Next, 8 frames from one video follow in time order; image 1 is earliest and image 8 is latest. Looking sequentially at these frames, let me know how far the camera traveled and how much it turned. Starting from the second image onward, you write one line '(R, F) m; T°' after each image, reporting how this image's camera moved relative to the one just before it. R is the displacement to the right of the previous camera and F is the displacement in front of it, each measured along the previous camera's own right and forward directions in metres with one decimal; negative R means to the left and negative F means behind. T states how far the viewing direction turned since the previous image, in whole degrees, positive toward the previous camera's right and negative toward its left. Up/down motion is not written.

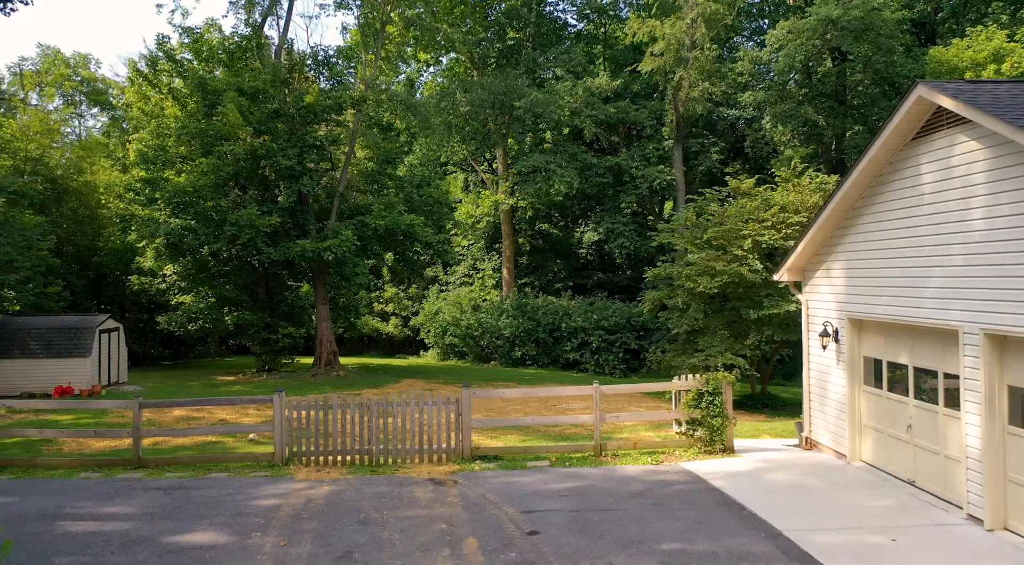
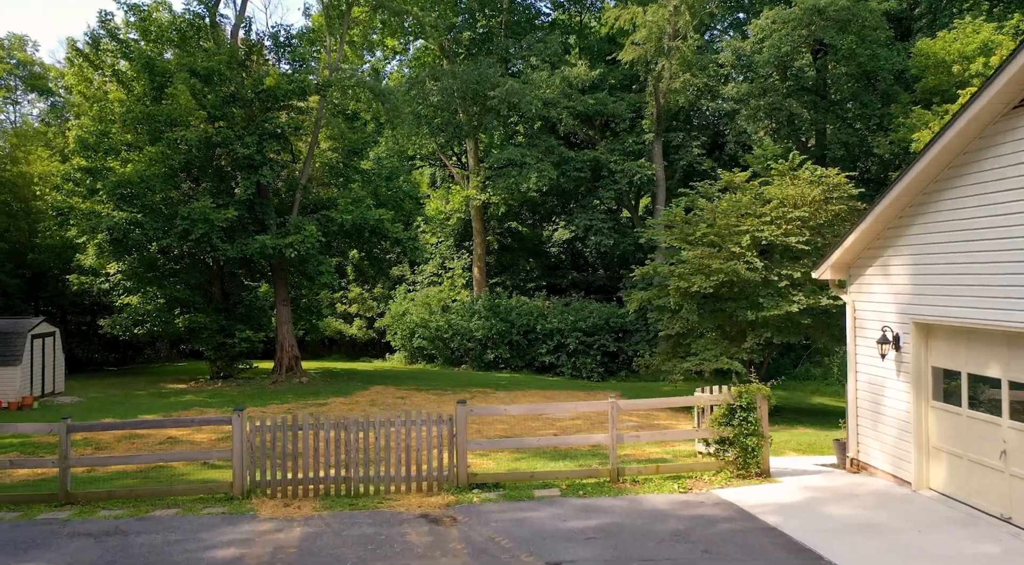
(-0.5, +1.6) m; +3°
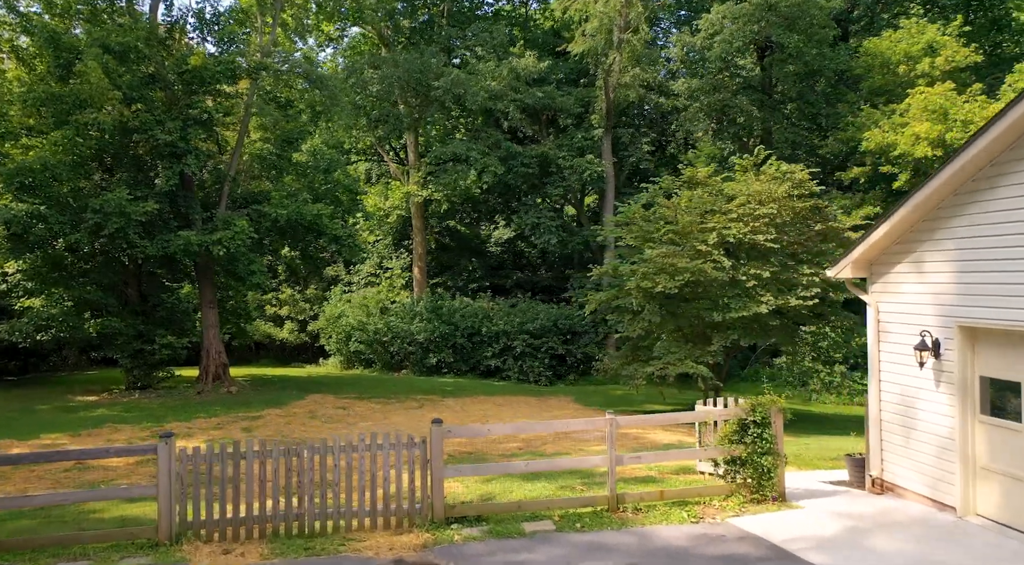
(-0.5, +1.4) m; +5°
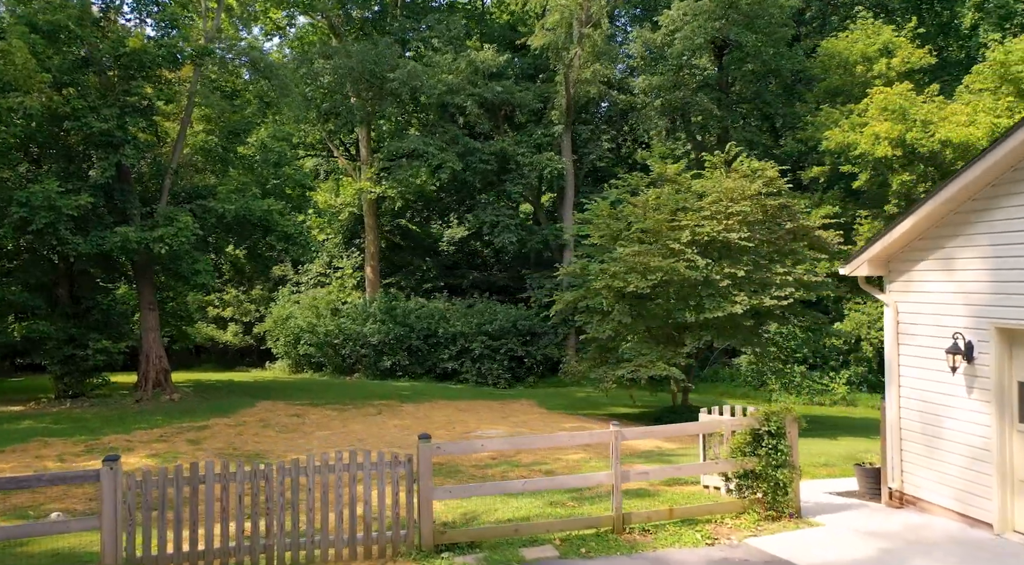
(-0.5, +0.8) m; +4°
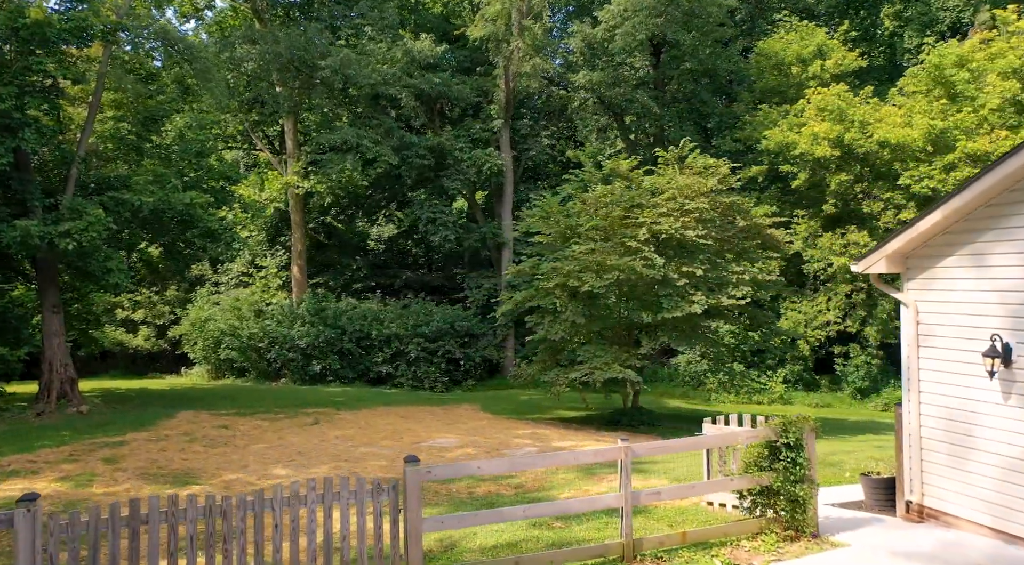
(-0.6, +0.9) m; +6°
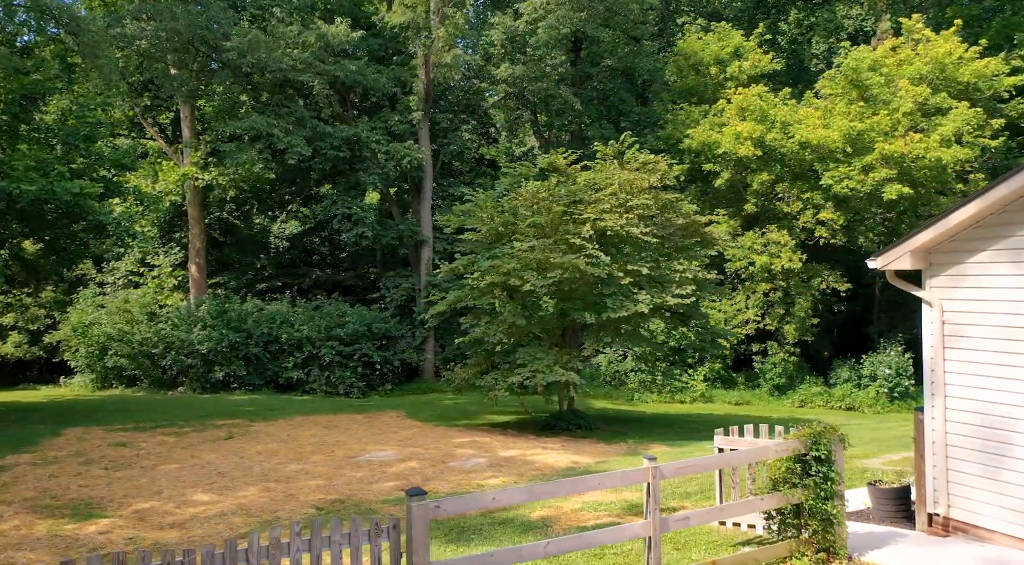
(-0.8, +1.0) m; +7°
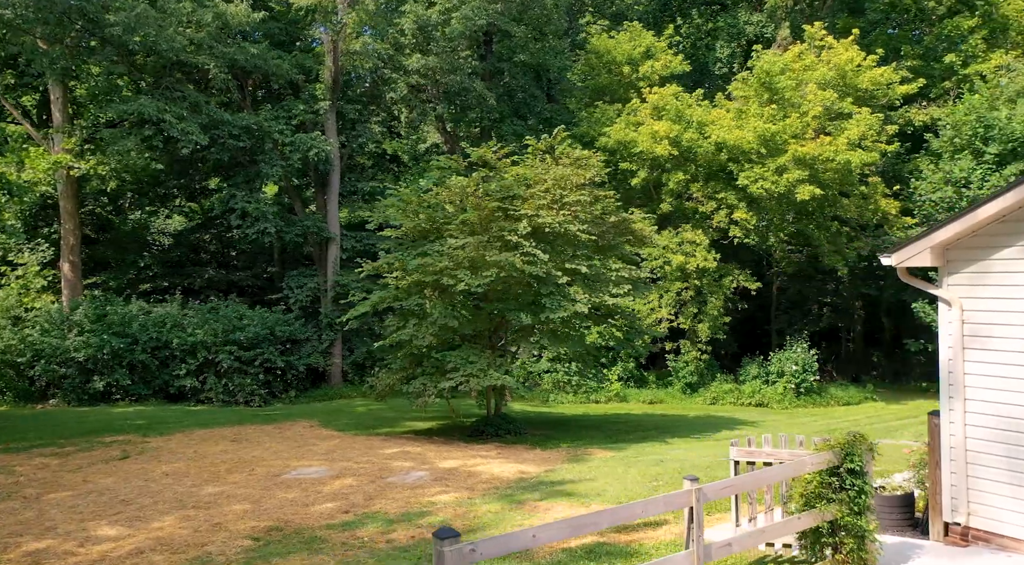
(-0.9, +0.9) m; +8°
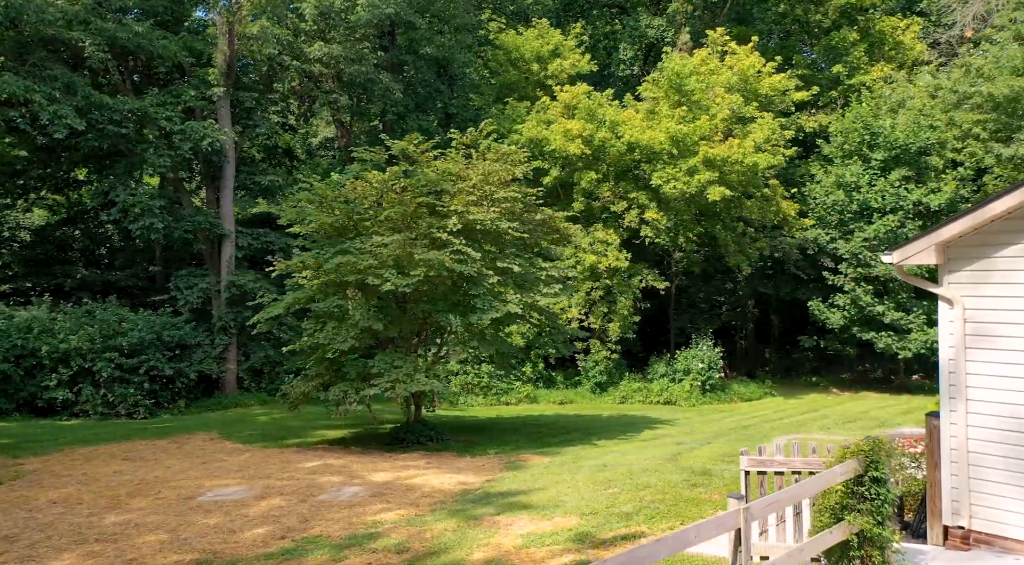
(-0.8, +0.8) m; +8°
